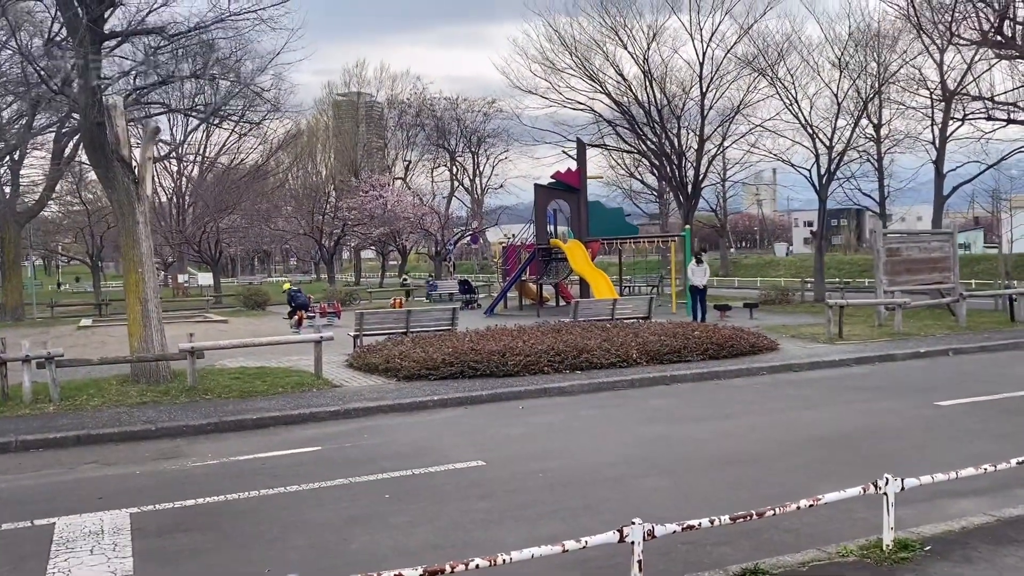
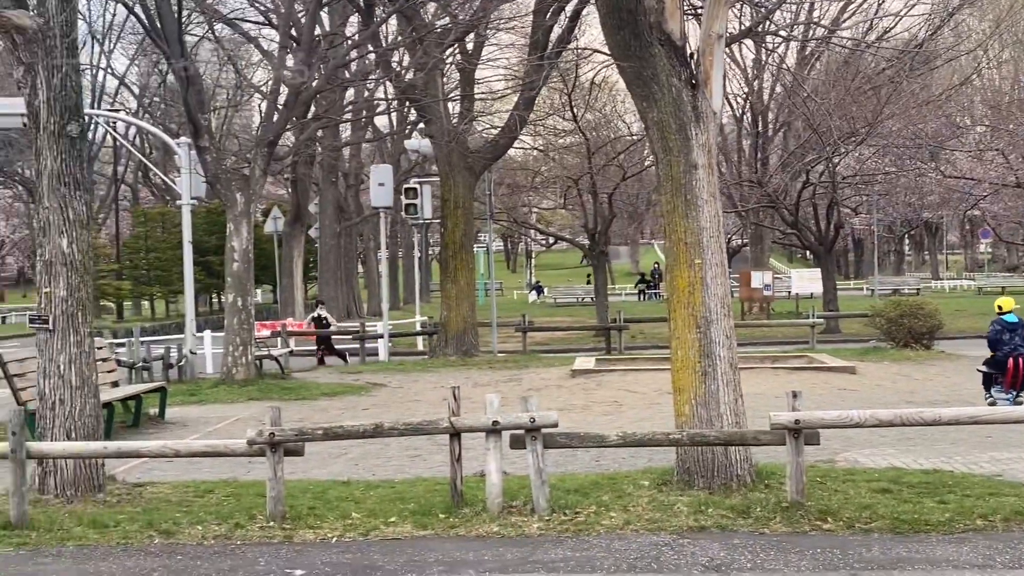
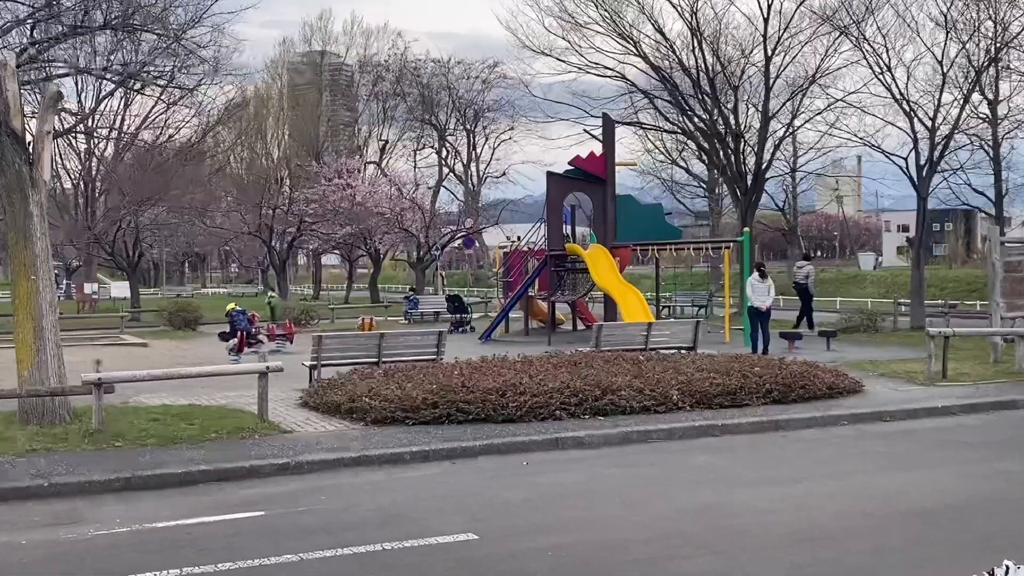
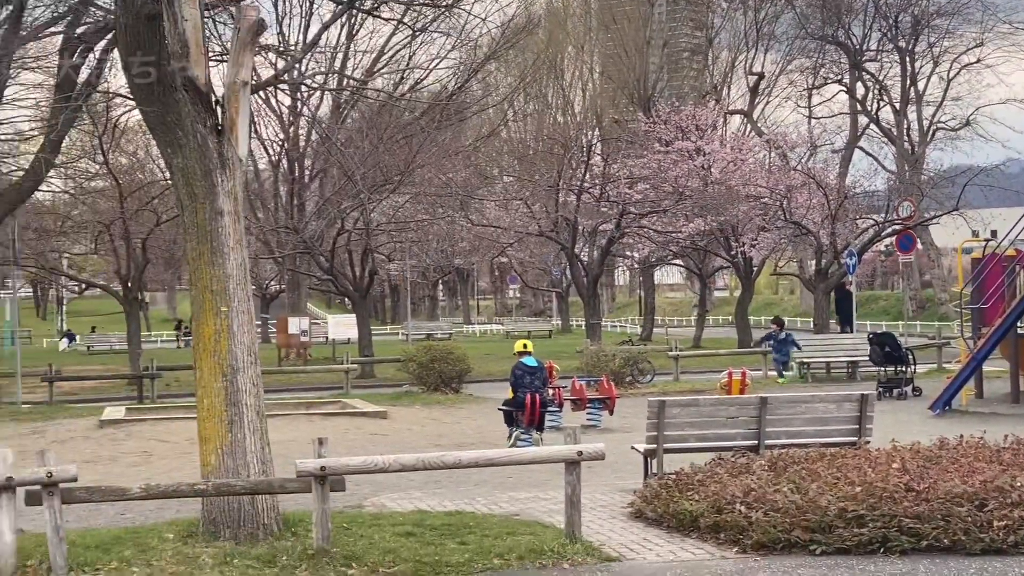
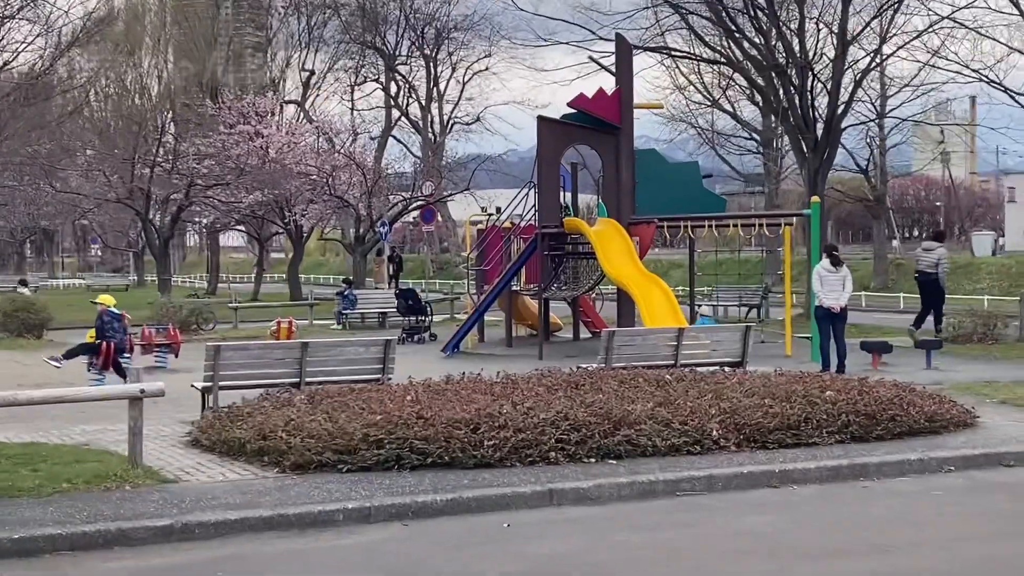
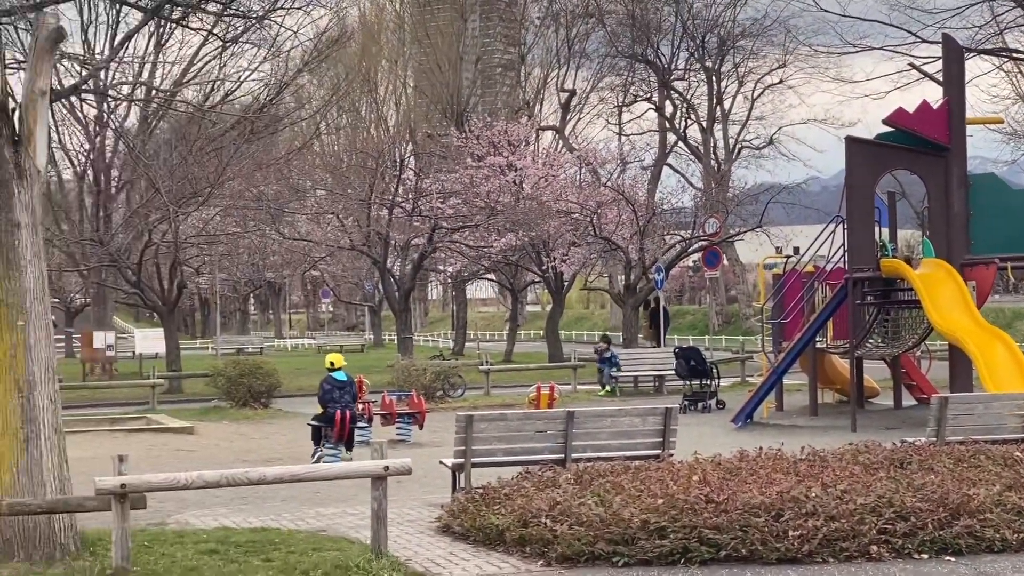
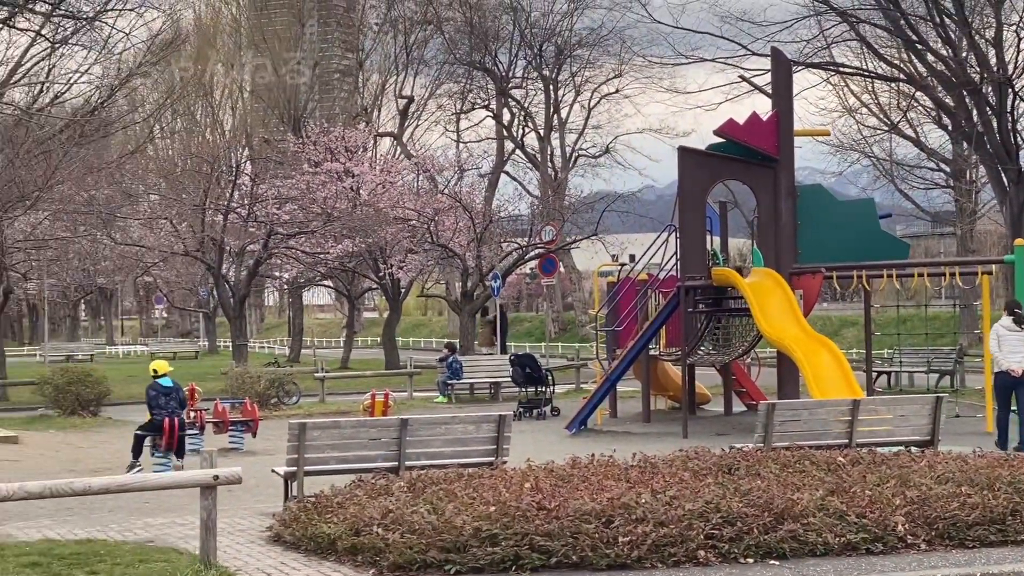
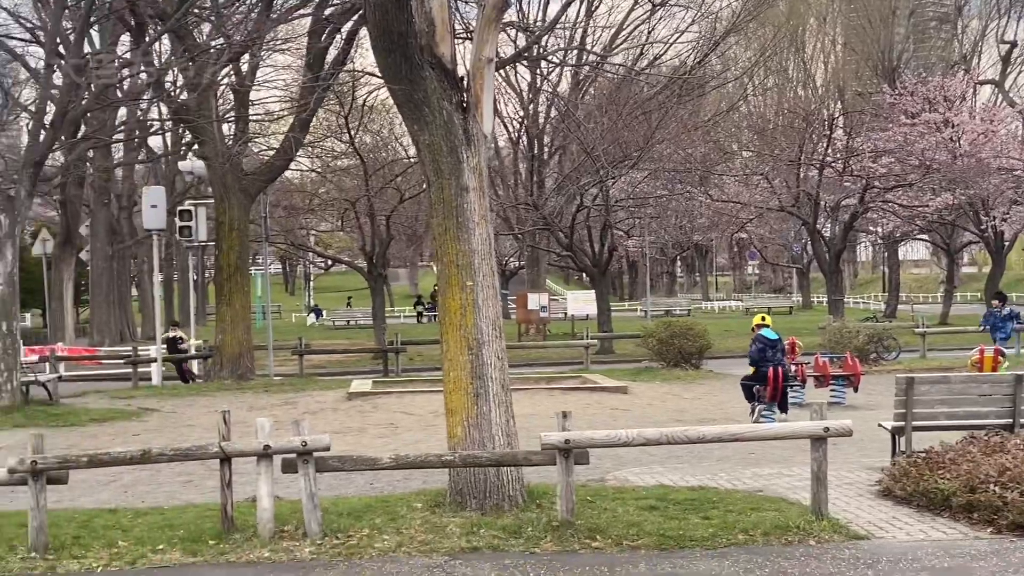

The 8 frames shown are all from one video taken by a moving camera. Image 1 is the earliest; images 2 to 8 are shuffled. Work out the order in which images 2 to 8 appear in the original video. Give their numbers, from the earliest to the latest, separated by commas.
3, 5, 7, 6, 4, 8, 2
